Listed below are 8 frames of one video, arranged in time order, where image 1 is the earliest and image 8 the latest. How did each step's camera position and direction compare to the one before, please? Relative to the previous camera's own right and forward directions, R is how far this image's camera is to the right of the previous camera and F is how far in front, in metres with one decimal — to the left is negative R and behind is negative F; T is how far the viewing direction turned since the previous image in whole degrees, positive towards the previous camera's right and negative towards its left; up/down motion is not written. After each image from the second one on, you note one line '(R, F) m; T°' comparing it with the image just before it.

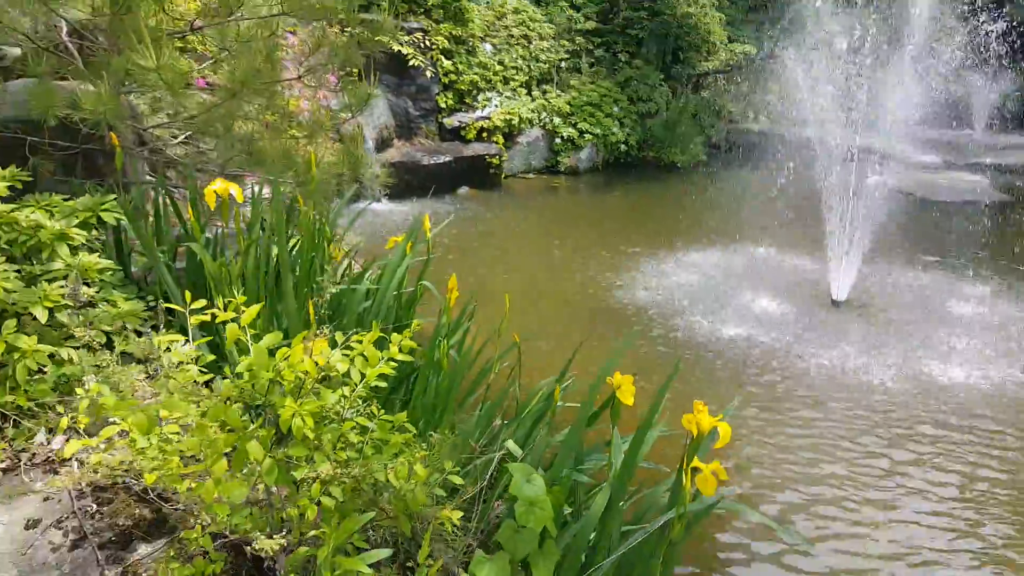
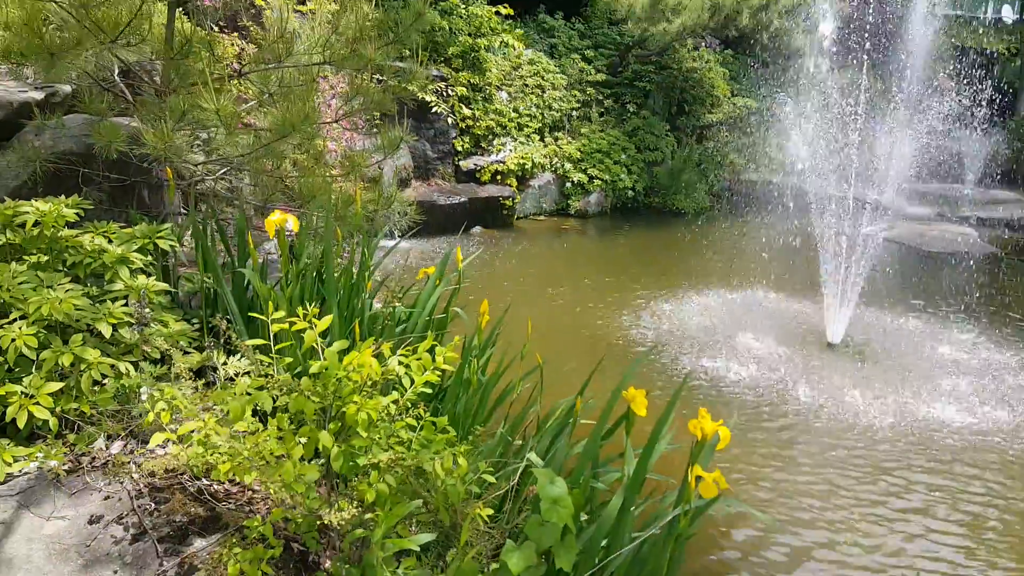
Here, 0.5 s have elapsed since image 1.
(0.0, -0.1) m; -1°
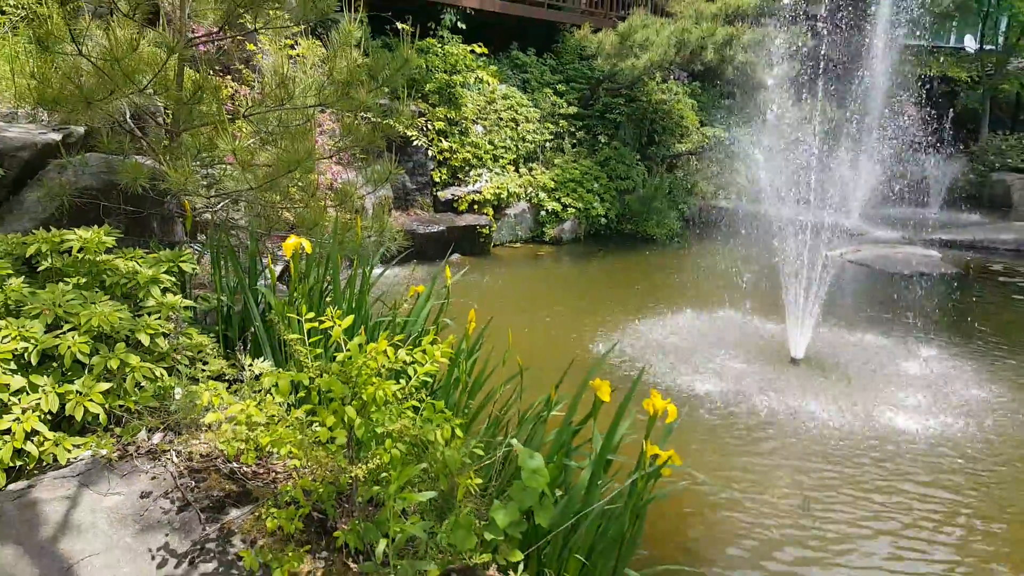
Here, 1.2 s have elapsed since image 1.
(0.0, -0.3) m; +2°
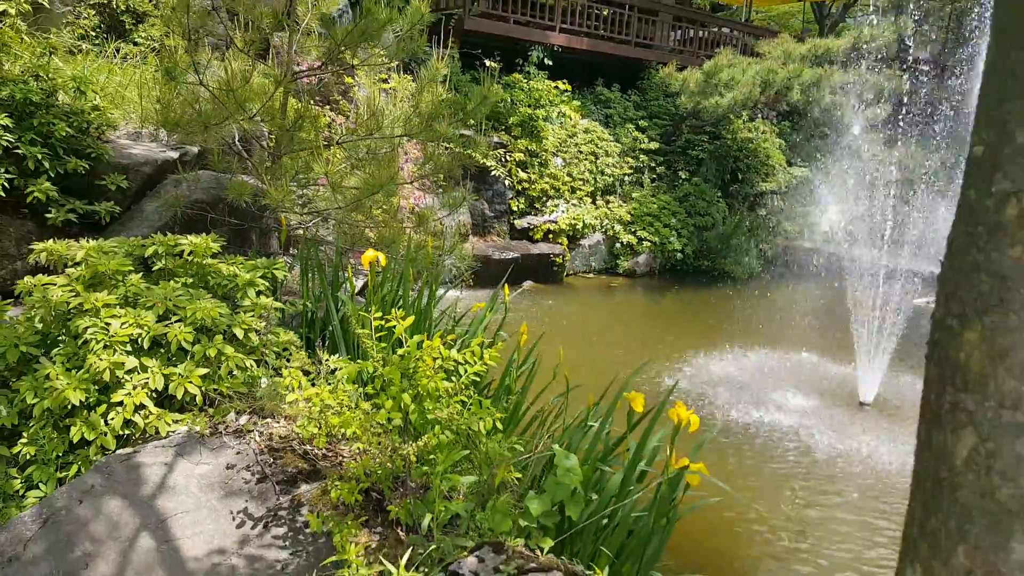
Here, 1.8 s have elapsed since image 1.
(+0.1, -0.2) m; -6°
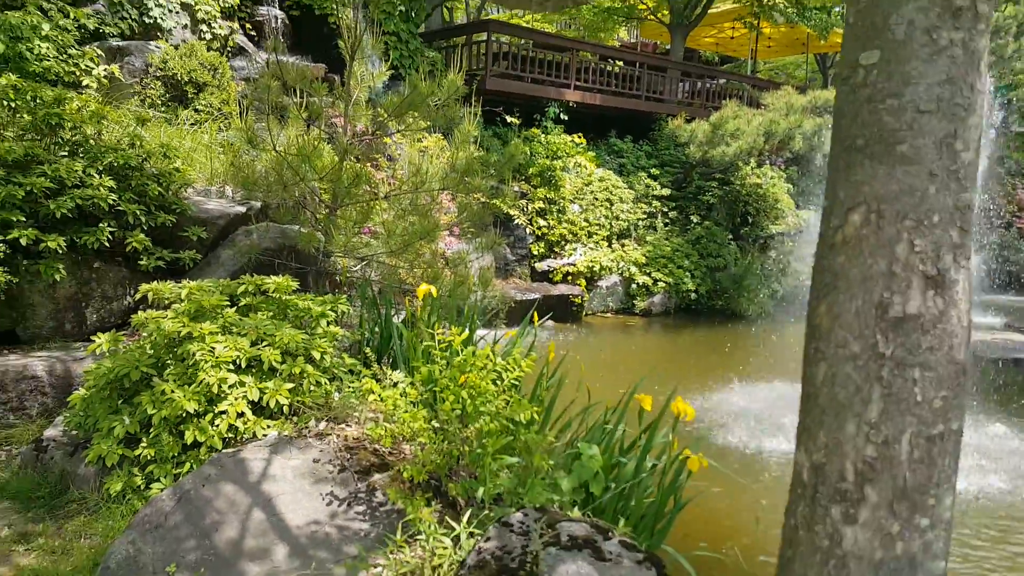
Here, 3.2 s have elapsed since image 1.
(0.0, -0.5) m; -1°
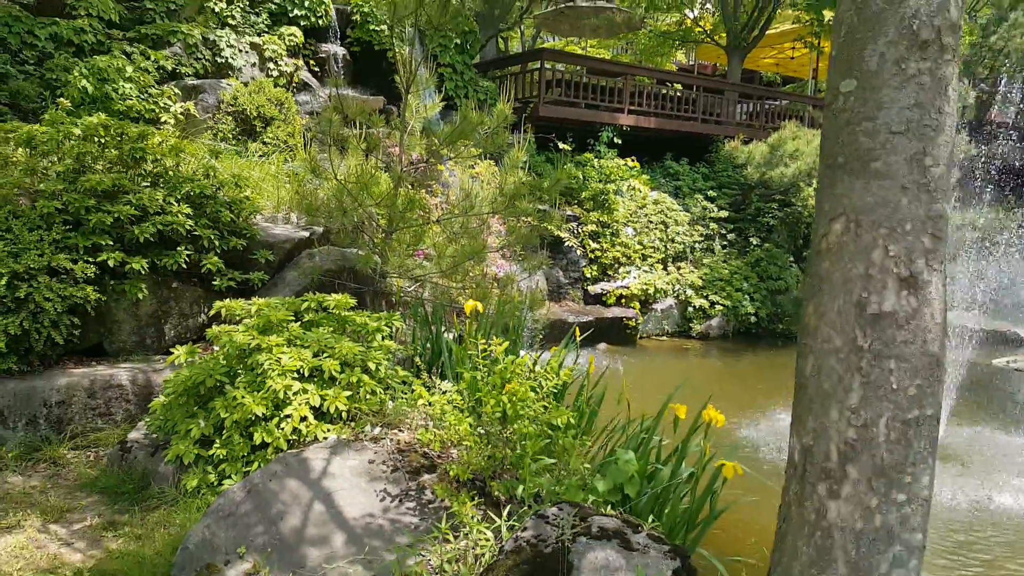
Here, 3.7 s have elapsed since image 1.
(+0.1, -0.2) m; -5°
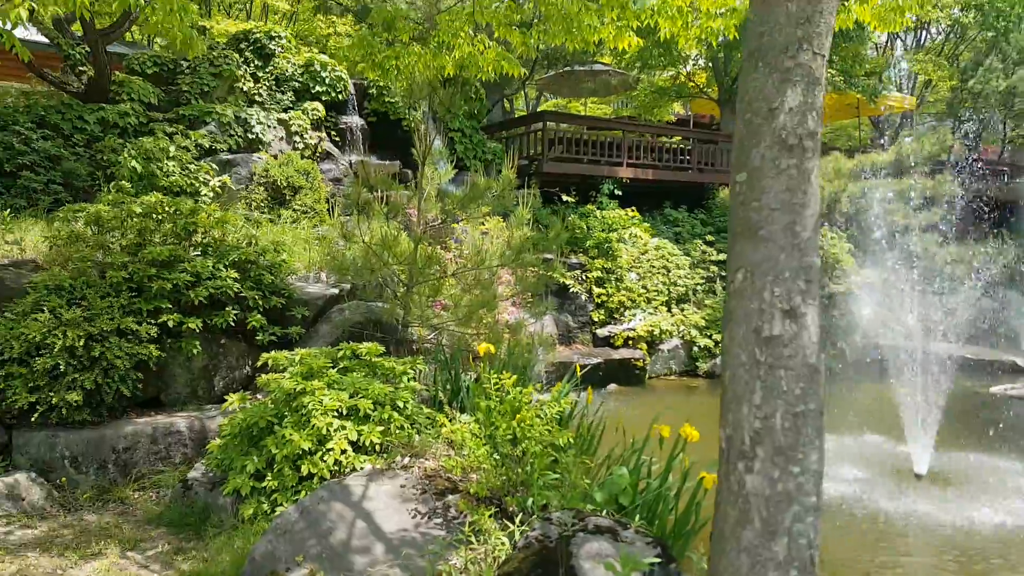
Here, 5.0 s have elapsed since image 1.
(0.0, -0.5) m; -1°
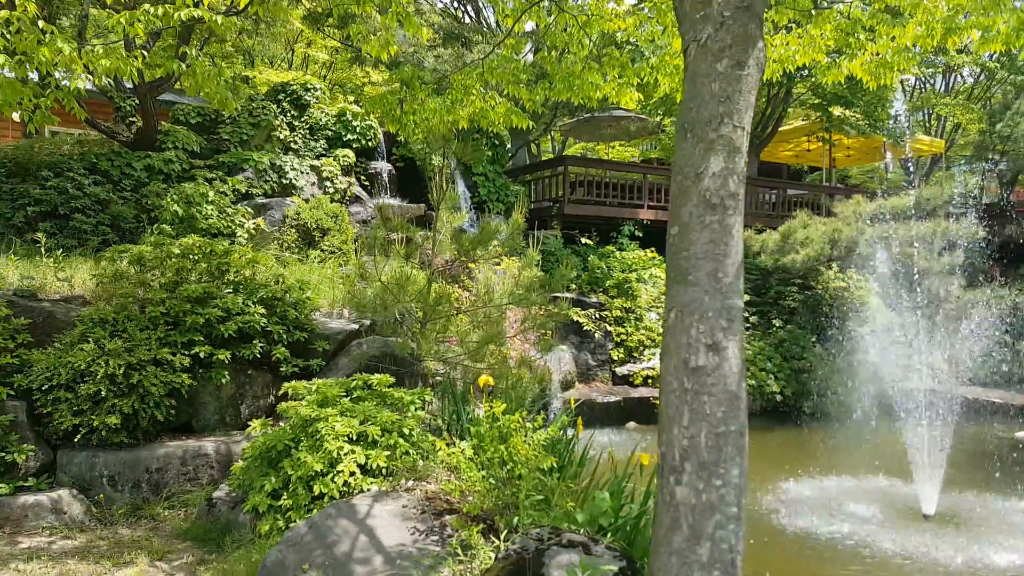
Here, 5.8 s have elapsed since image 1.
(+0.2, -0.3) m; -3°
